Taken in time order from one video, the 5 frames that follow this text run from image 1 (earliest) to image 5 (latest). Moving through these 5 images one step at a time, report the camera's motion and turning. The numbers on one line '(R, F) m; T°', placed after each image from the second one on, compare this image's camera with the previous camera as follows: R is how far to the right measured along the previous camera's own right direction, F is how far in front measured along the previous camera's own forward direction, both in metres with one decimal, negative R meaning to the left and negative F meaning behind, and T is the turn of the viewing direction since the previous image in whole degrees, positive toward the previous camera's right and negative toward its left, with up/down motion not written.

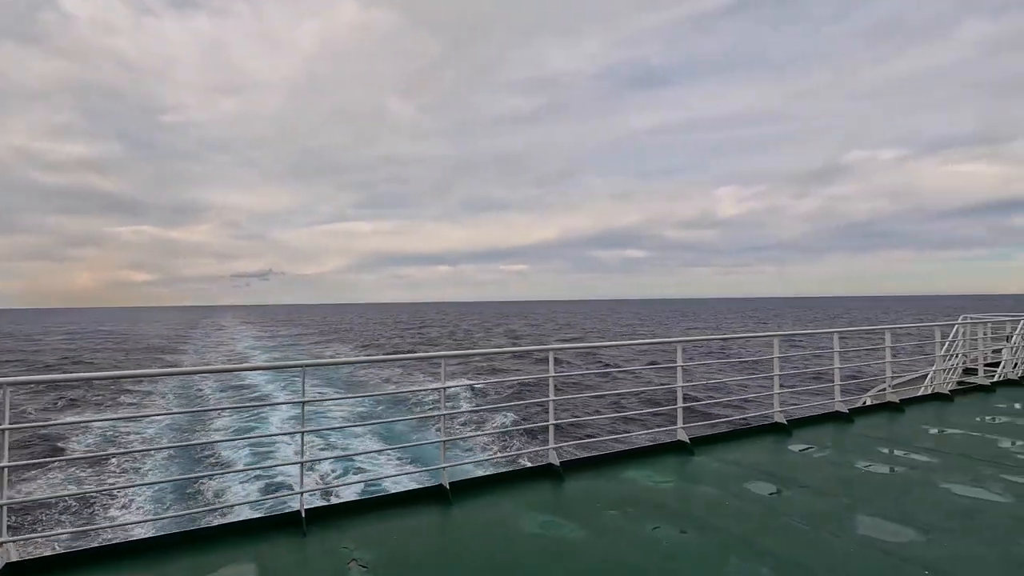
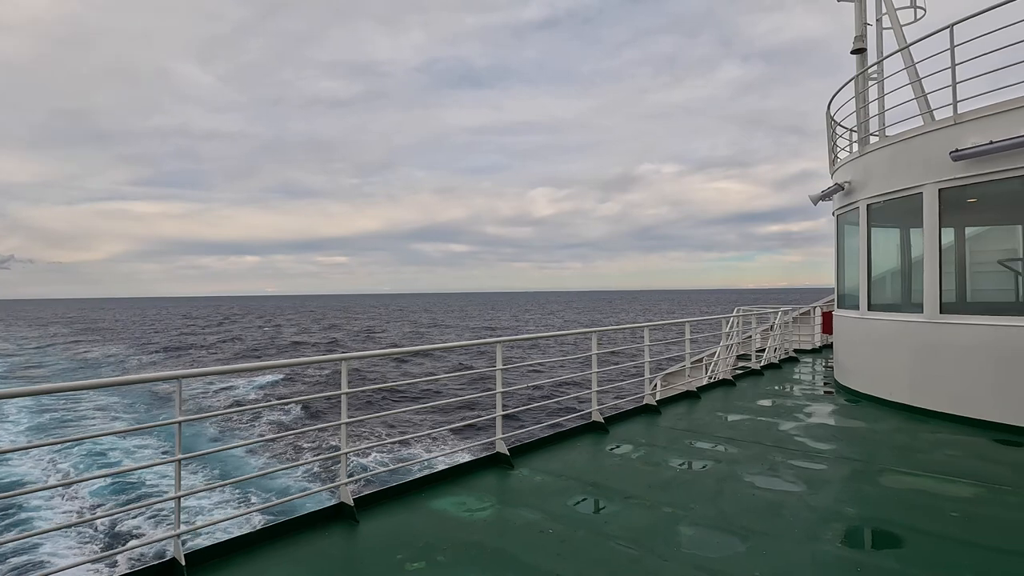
(+0.2, +0.7) m; +19°
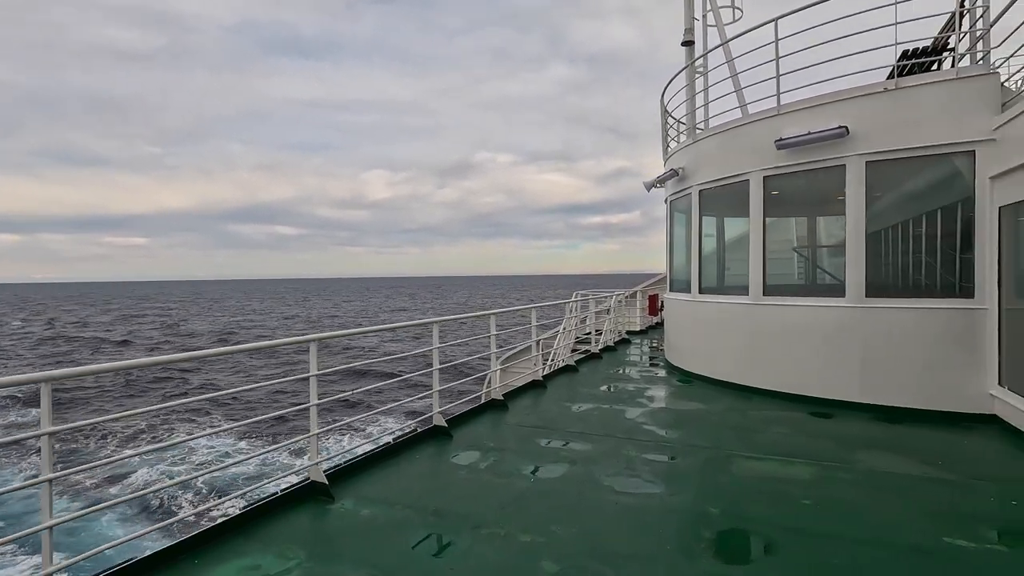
(+0.1, +0.7) m; +17°
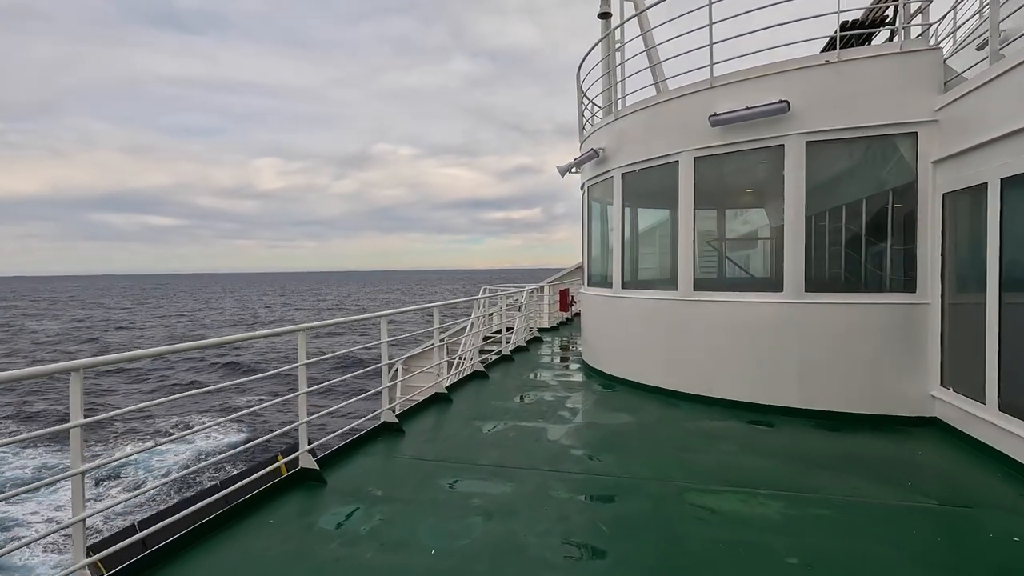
(0.0, +0.9) m; +10°
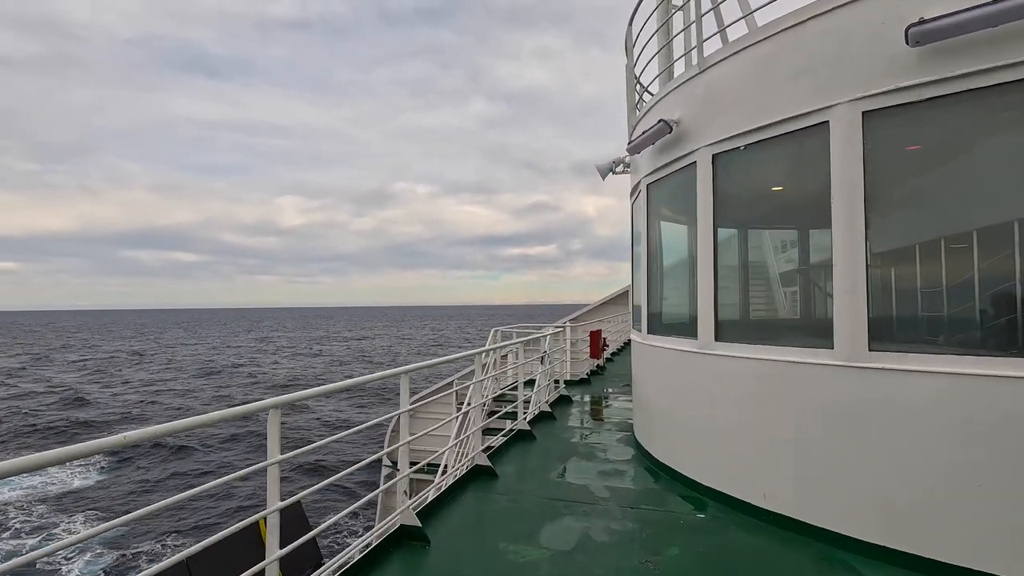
(0.0, +2.0) m; -2°
